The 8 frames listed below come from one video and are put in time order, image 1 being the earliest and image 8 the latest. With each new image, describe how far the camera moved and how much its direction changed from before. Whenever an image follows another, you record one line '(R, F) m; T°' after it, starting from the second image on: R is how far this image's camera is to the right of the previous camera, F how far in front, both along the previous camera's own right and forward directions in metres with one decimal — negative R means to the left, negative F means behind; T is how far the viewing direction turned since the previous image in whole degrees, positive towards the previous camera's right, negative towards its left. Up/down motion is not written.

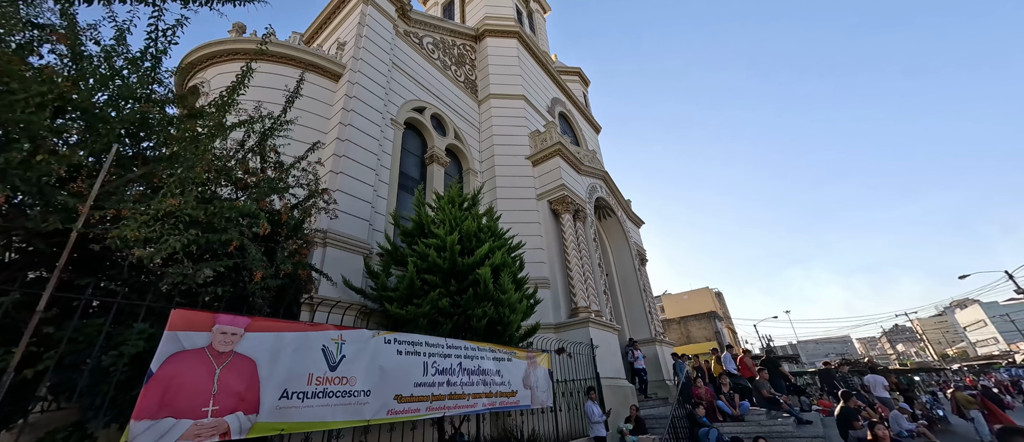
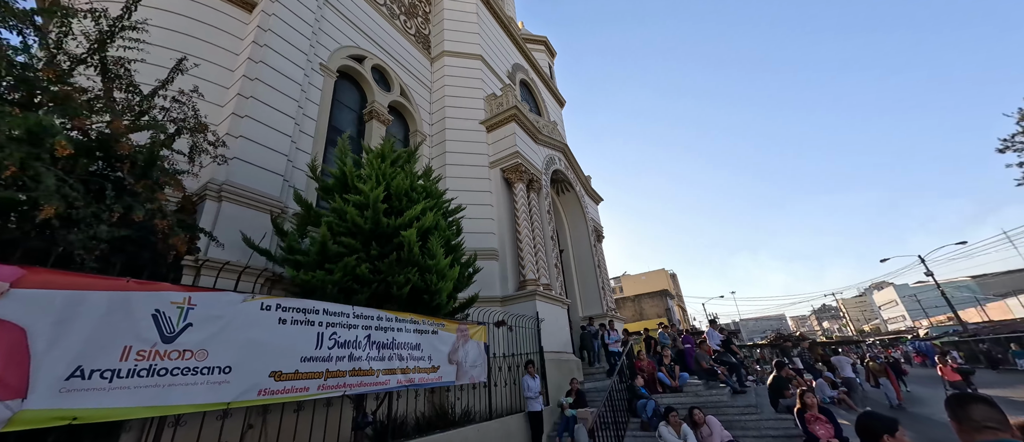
(+0.6, +0.7) m; +5°
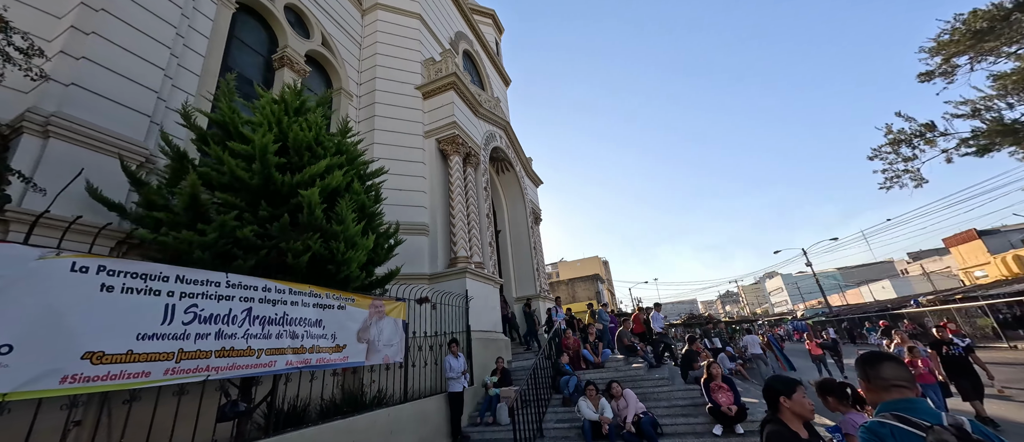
(+0.3, +0.4) m; +9°
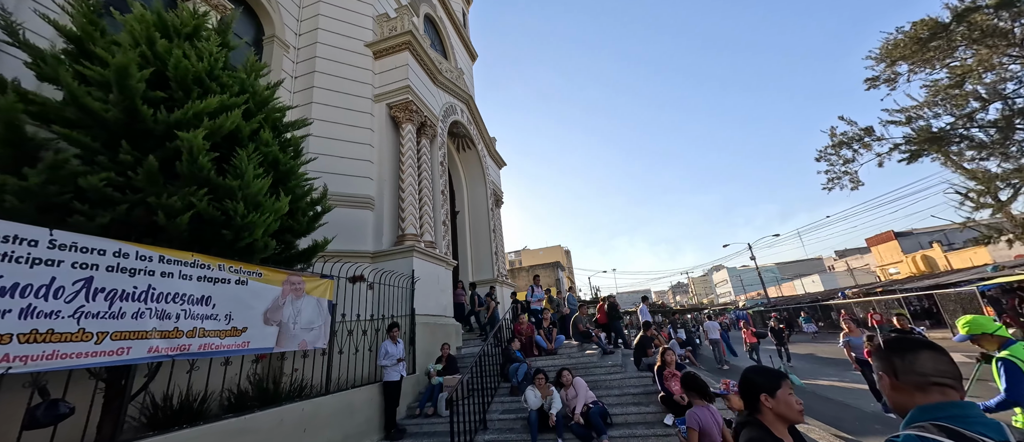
(+0.3, +0.7) m; +6°
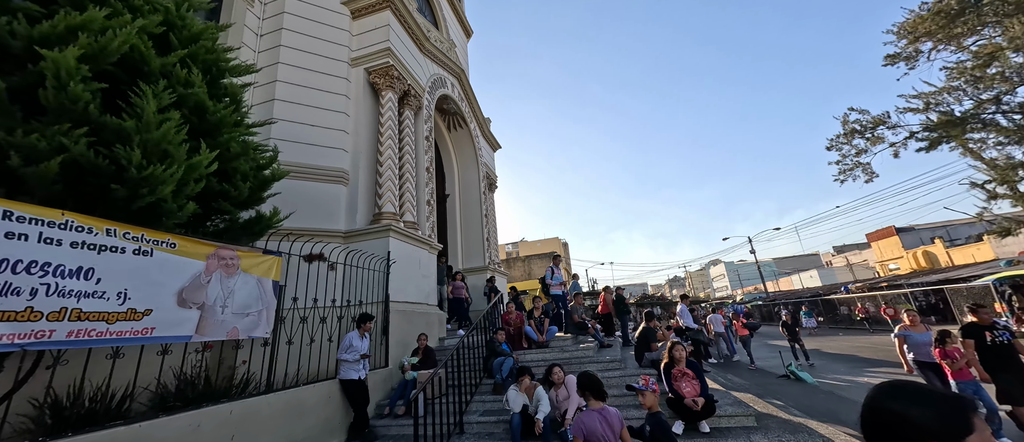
(+0.2, +0.9) m; 0°
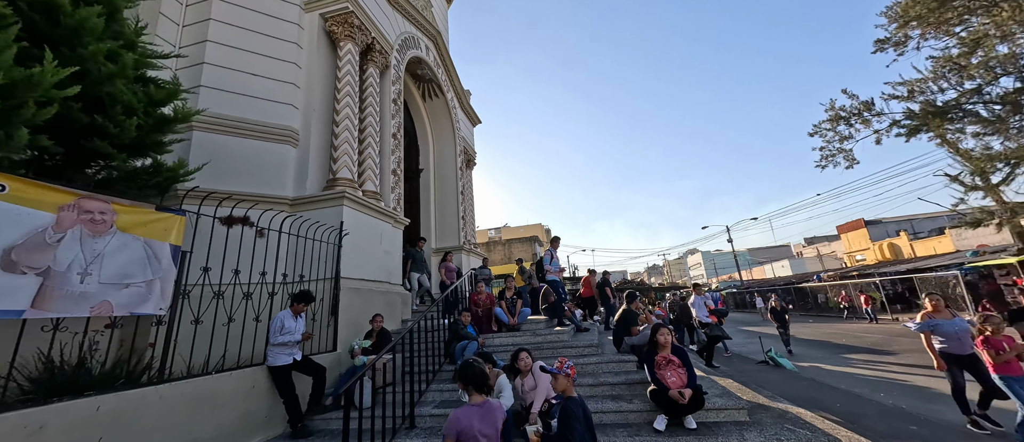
(+0.3, +0.8) m; +3°
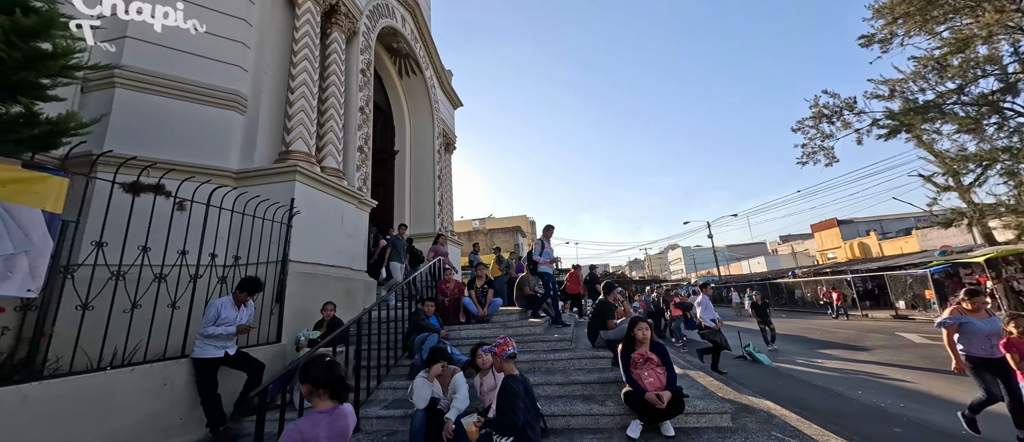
(+0.2, +0.5) m; +2°
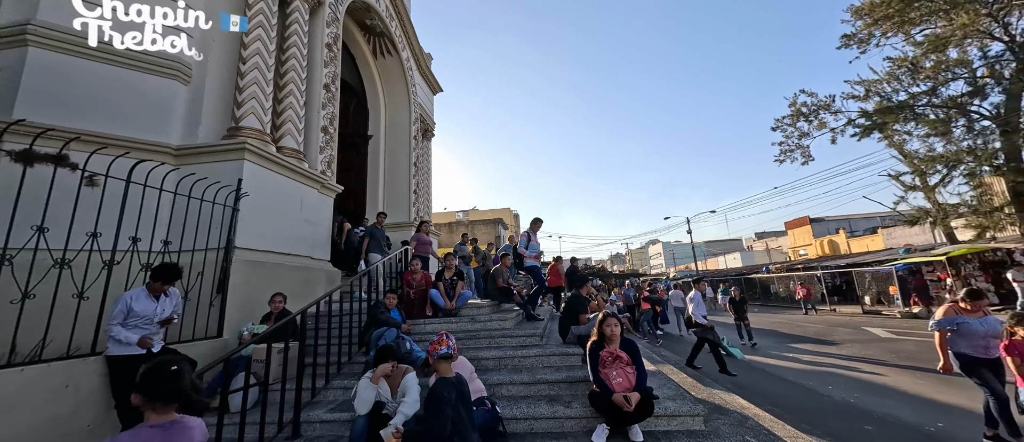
(+0.2, +0.4) m; +3°
